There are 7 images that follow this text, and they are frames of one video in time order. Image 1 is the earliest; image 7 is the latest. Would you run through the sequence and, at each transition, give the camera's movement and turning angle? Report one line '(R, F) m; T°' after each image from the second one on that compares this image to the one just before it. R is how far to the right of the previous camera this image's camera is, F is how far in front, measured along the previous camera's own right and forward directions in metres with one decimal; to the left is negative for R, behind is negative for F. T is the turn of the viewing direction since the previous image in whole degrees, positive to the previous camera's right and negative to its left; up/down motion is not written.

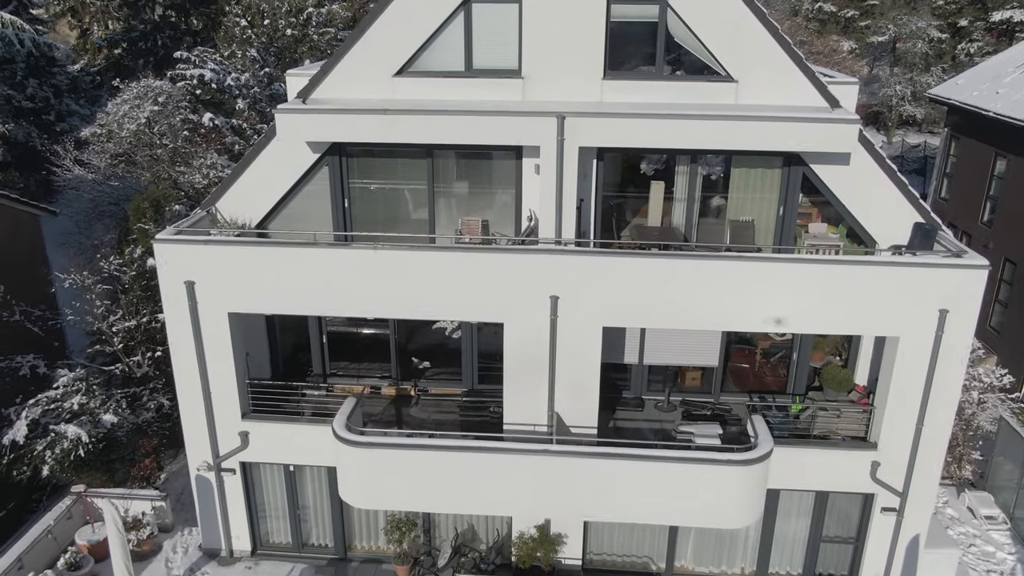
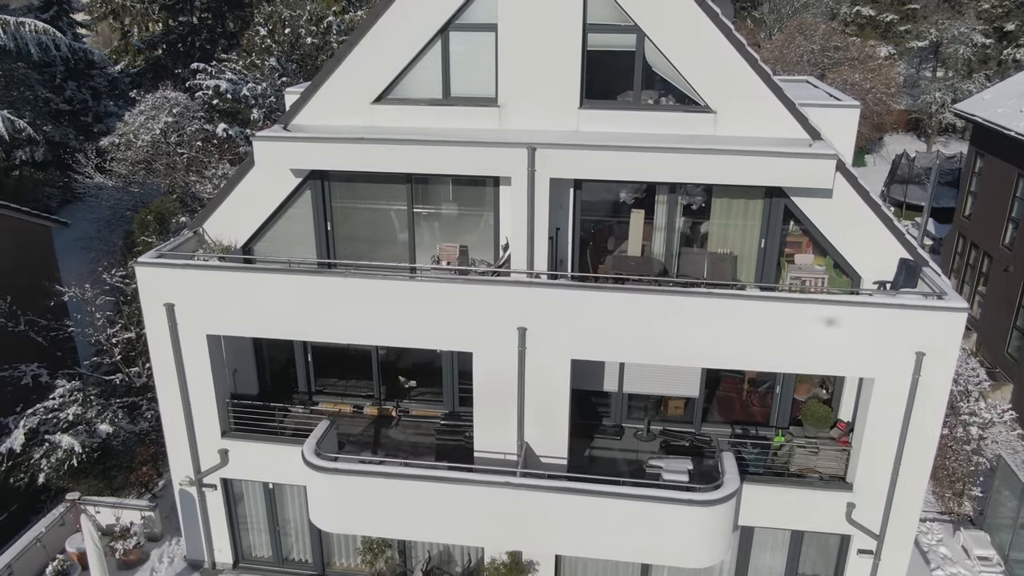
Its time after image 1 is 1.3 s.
(+1.1, 0.0) m; -3°
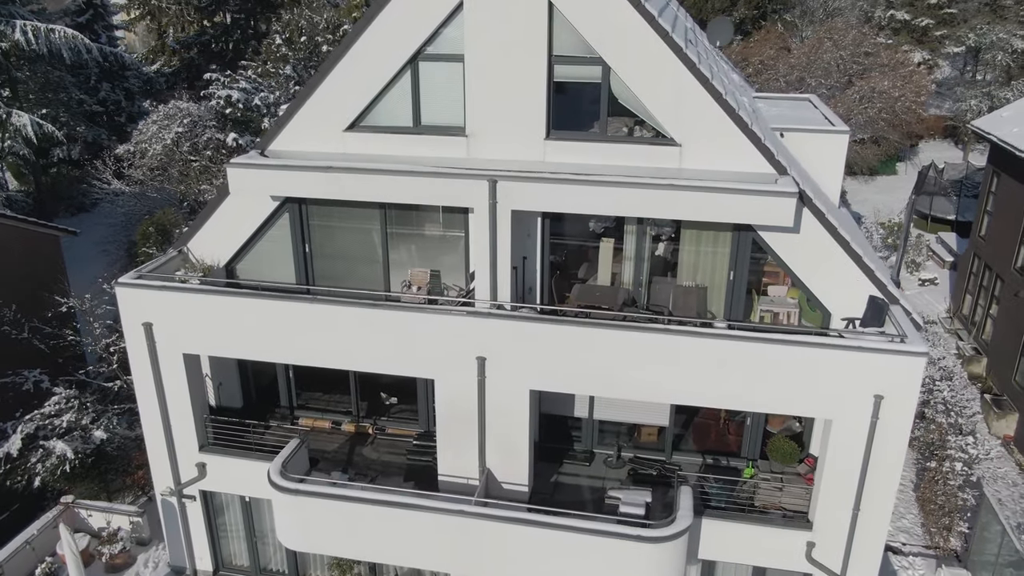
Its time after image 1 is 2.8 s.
(+1.2, -0.1) m; -3°
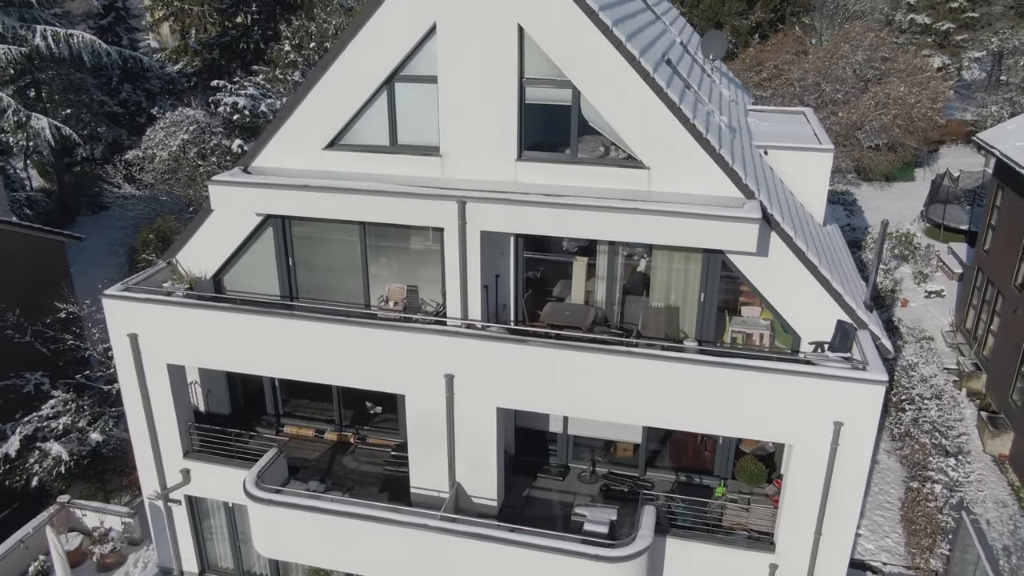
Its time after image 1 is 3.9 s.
(+0.9, -0.2) m; -2°
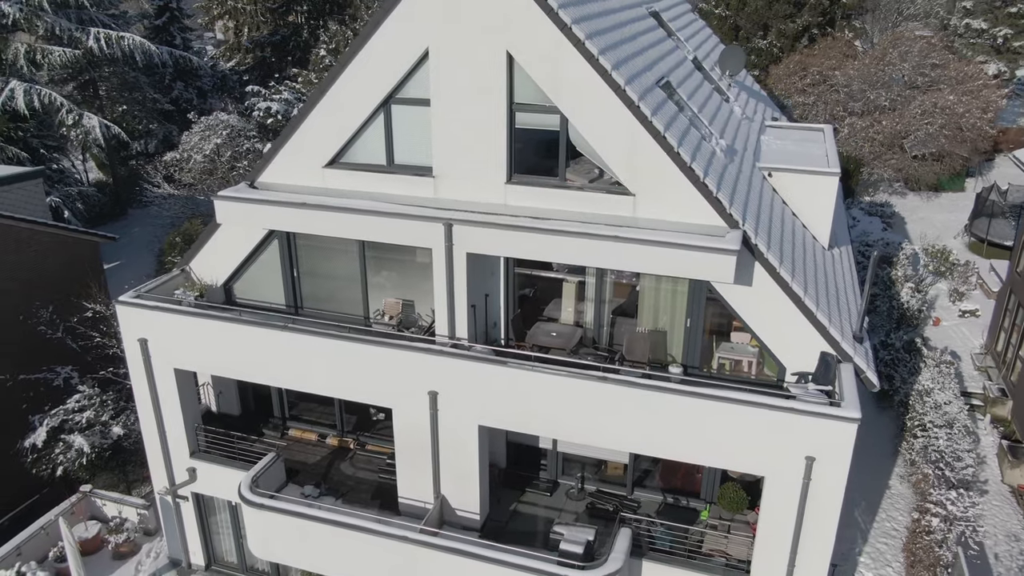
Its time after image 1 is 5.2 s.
(+1.0, -0.2) m; -4°
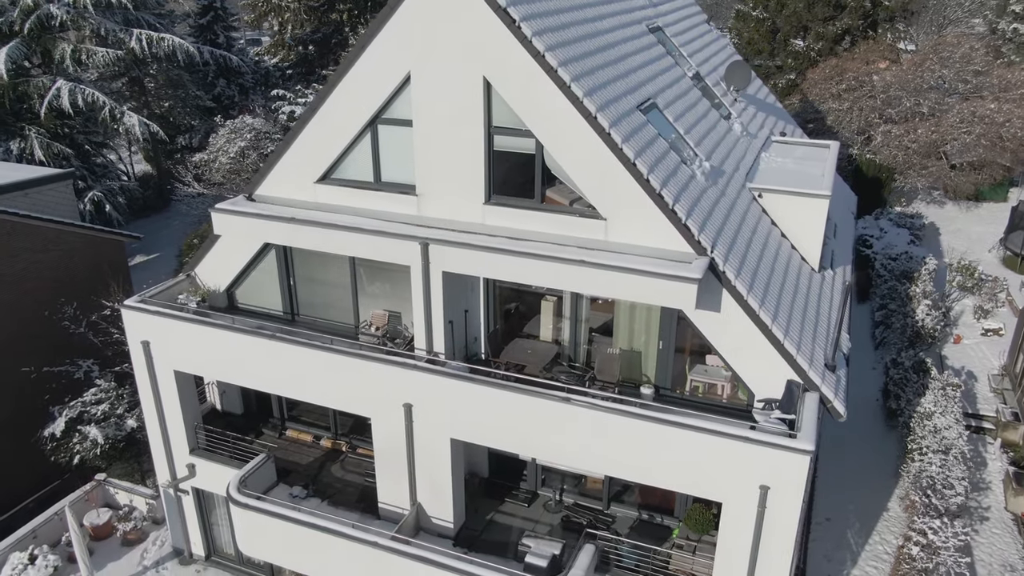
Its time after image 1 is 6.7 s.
(+1.2, -0.3) m; -3°
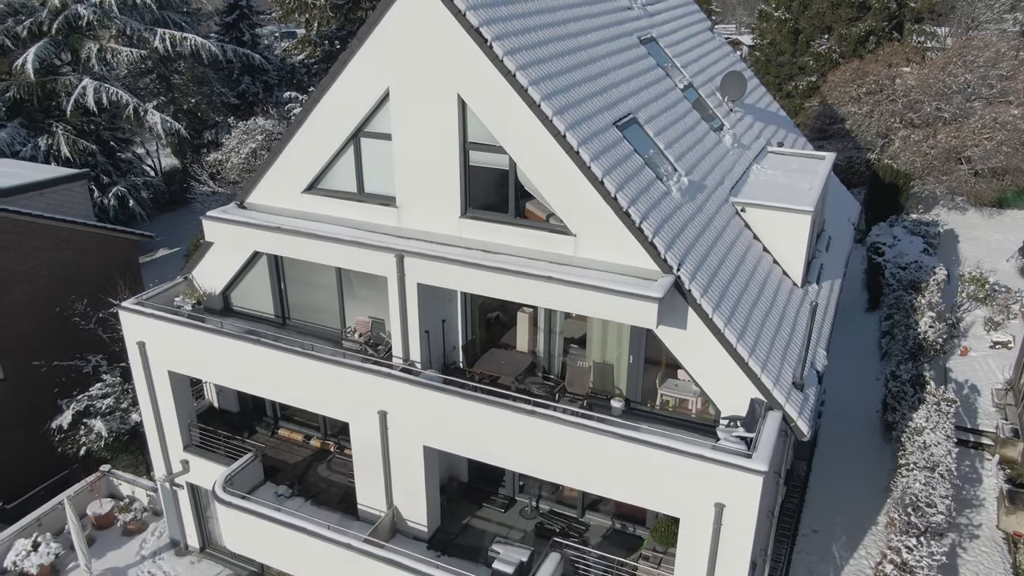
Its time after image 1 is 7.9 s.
(+1.0, -0.3) m; -2°
